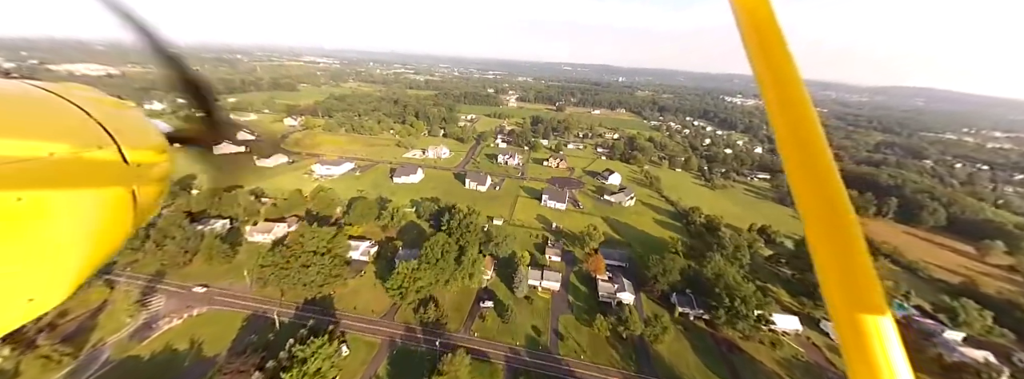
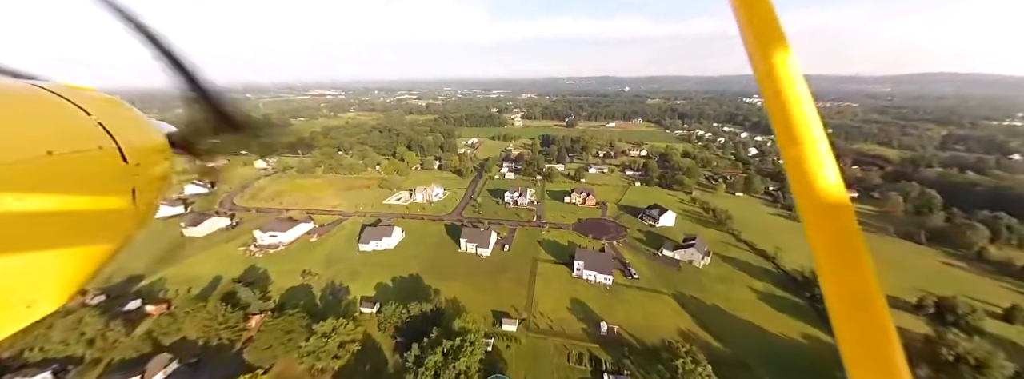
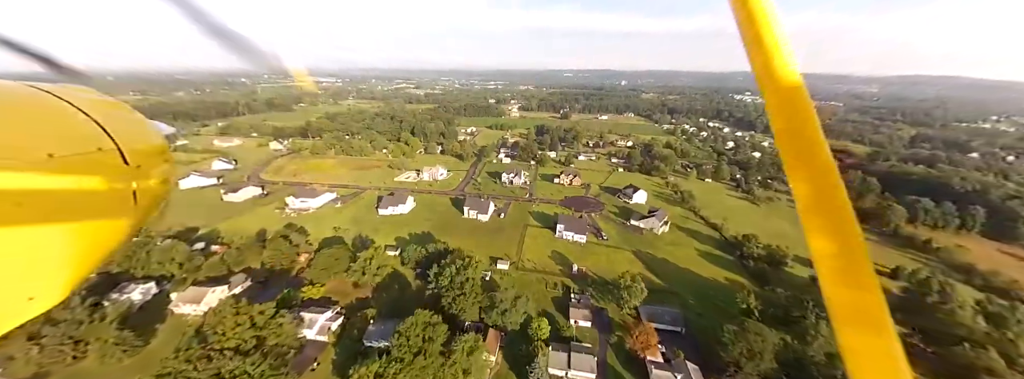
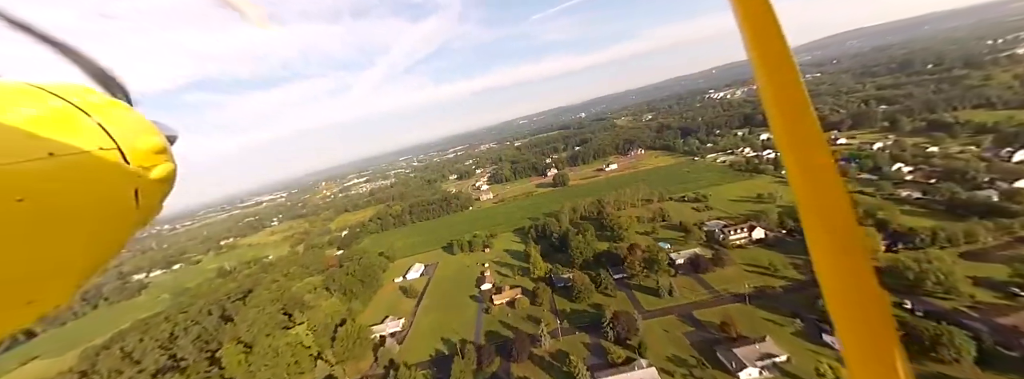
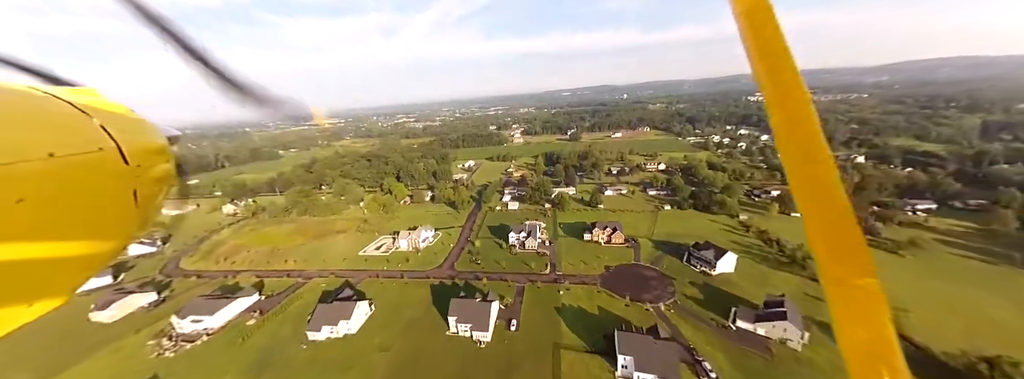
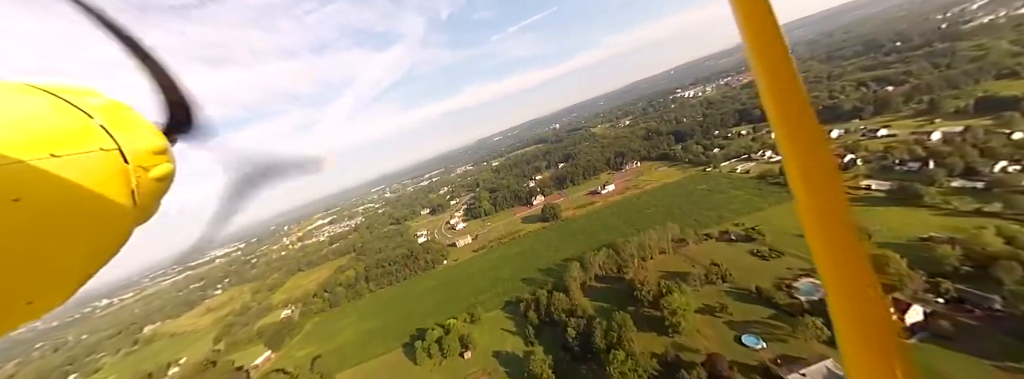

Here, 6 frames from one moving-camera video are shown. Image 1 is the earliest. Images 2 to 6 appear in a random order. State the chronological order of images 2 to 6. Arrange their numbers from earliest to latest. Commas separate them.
3, 2, 5, 4, 6
